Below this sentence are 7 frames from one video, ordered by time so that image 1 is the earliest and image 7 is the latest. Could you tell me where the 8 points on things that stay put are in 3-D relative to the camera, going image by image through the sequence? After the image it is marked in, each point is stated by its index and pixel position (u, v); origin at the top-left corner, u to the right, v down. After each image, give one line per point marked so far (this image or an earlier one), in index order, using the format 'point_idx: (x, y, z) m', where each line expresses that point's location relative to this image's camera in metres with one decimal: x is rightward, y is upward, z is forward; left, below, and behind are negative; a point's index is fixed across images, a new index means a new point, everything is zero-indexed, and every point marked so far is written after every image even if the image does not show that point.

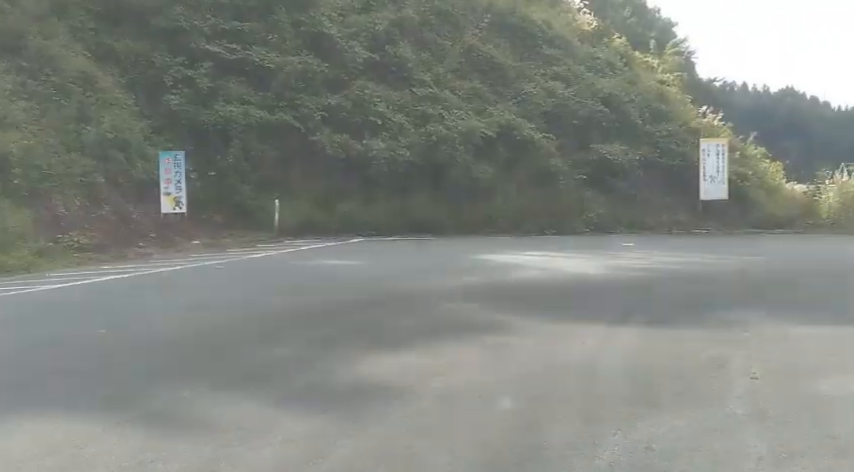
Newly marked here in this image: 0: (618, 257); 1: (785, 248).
0: (+5.2, -0.5, +18.4) m
1: (+10.2, -0.3, +18.9) m
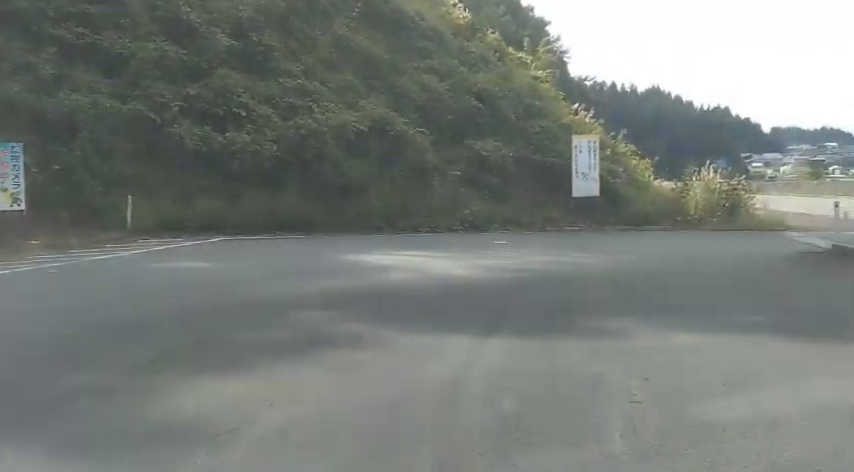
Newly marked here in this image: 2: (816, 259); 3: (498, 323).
0: (+1.6, -0.5, +17.0) m
1: (+6.4, -0.2, +18.3) m
2: (+7.8, -0.5, +13.1) m
3: (+1.1, -1.2, +9.8) m
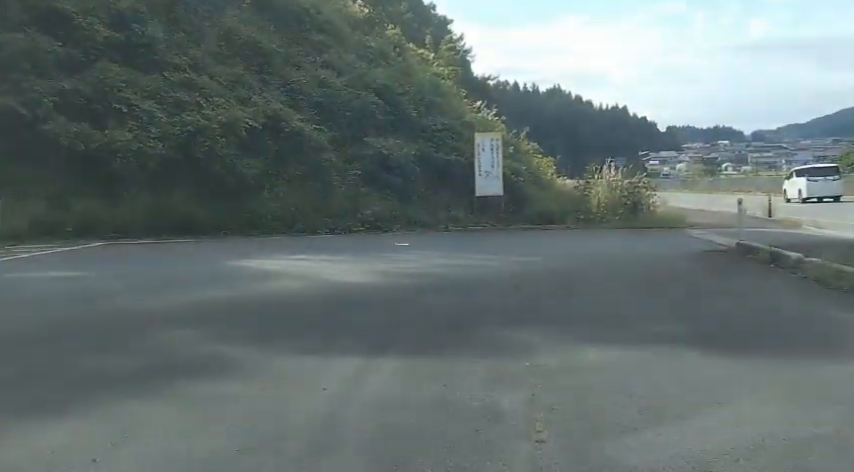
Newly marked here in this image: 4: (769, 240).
0: (-0.9, -0.5, +15.8) m
1: (+3.7, -0.2, +17.7) m
2: (+5.7, -0.5, +12.7) m
3: (-0.4, -1.3, +8.5) m
4: (+8.2, -0.1, +16.1) m
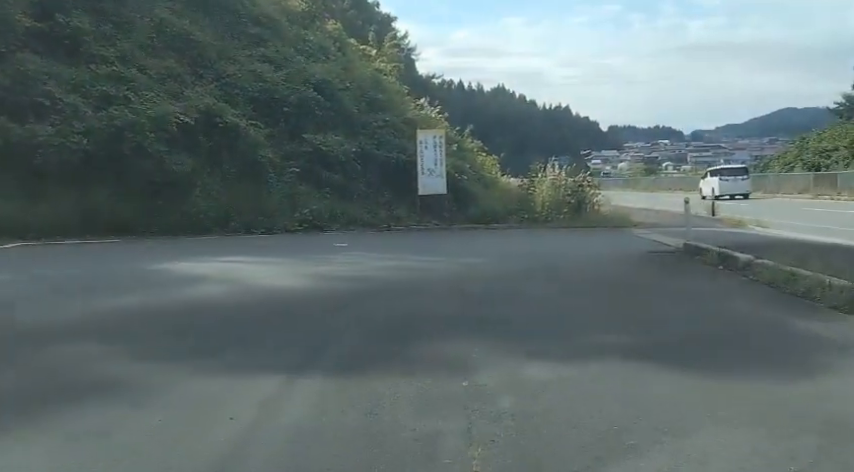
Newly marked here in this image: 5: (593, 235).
0: (-2.3, -0.6, +14.9) m
1: (+2.1, -0.2, +17.1) m
2: (+4.6, -0.5, +12.3) m
3: (-1.2, -1.3, +7.7) m
4: (+6.8, -0.1, +15.9) m
5: (+4.7, 0.0, +19.0) m
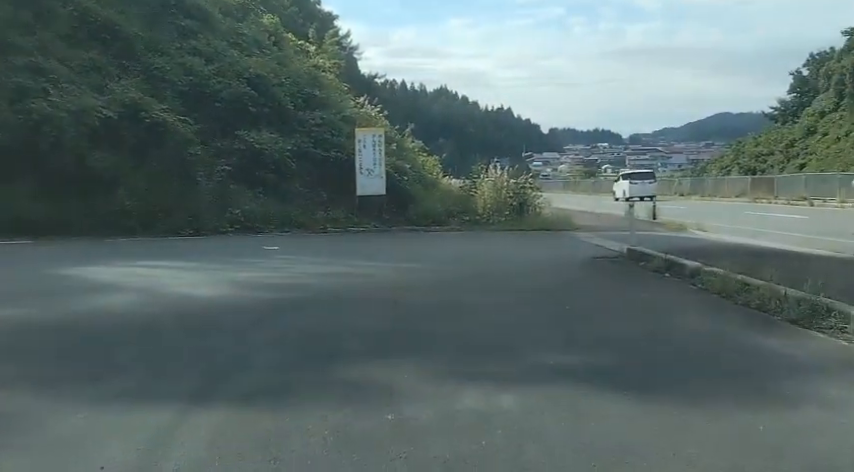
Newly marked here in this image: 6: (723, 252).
0: (-3.6, -0.7, +13.8) m
1: (+0.6, -0.3, +16.4) m
2: (+3.4, -0.6, +11.8) m
3: (-2.0, -1.4, +6.7) m
4: (+5.3, -0.2, +15.5) m
5: (+3.0, -0.1, +18.5) m
6: (+6.0, -0.3, +13.8) m
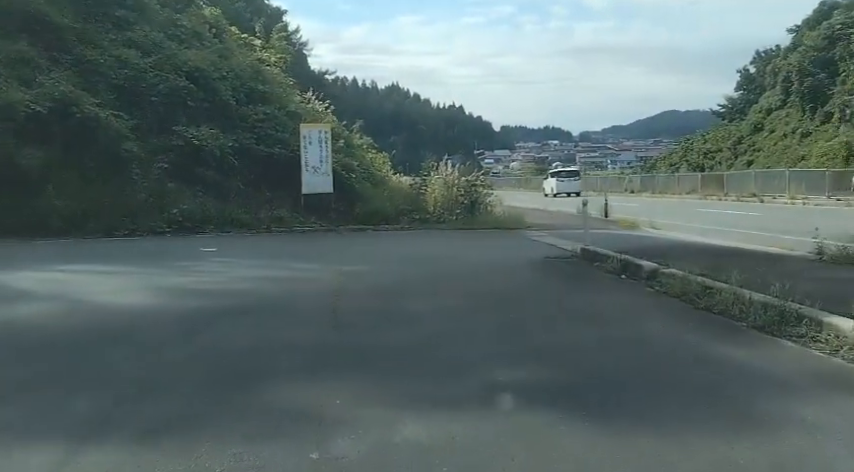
0: (-4.7, -0.7, +12.8) m
1: (-0.6, -0.3, +15.7) m
2: (+2.5, -0.6, +11.3) m
3: (-2.5, -1.5, +5.8) m
4: (+4.1, -0.2, +15.1) m
5: (+1.6, -0.1, +17.9) m
6: (+4.9, -0.3, +13.4) m
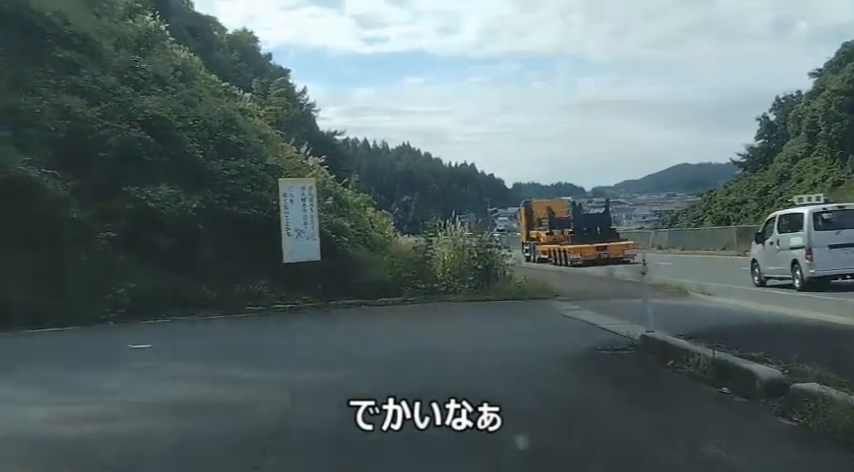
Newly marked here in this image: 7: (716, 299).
0: (-4.6, -2.0, +9.2) m
1: (-0.6, -1.8, +12.0) m
2: (+2.5, -1.6, +7.6) m
3: (-2.6, -2.1, +2.1) m
4: (+4.2, -1.5, +11.4) m
5: (+1.7, -1.7, +14.2) m
6: (+5.0, -1.4, +9.6) m
7: (+7.6, -1.6, +17.6) m
